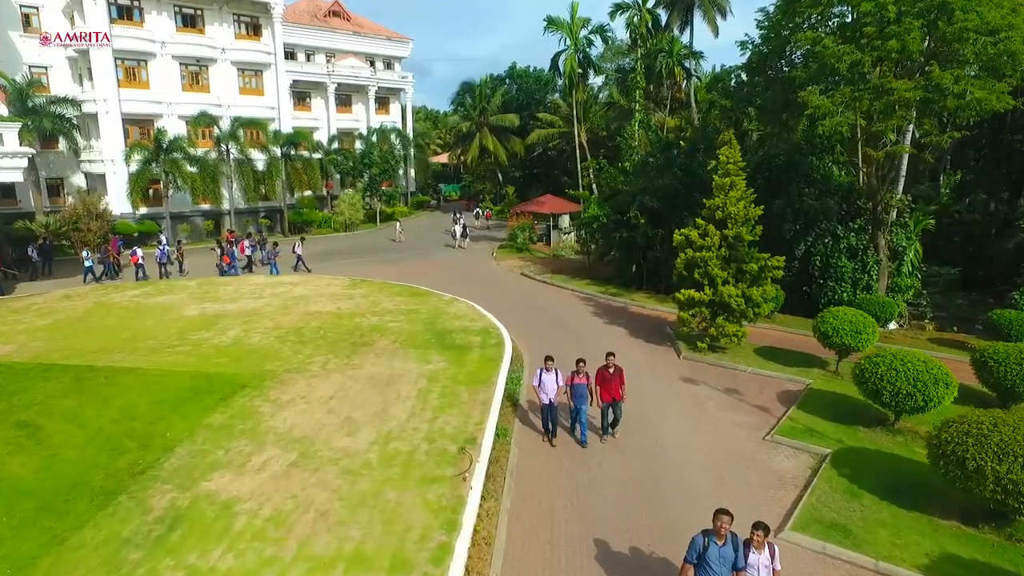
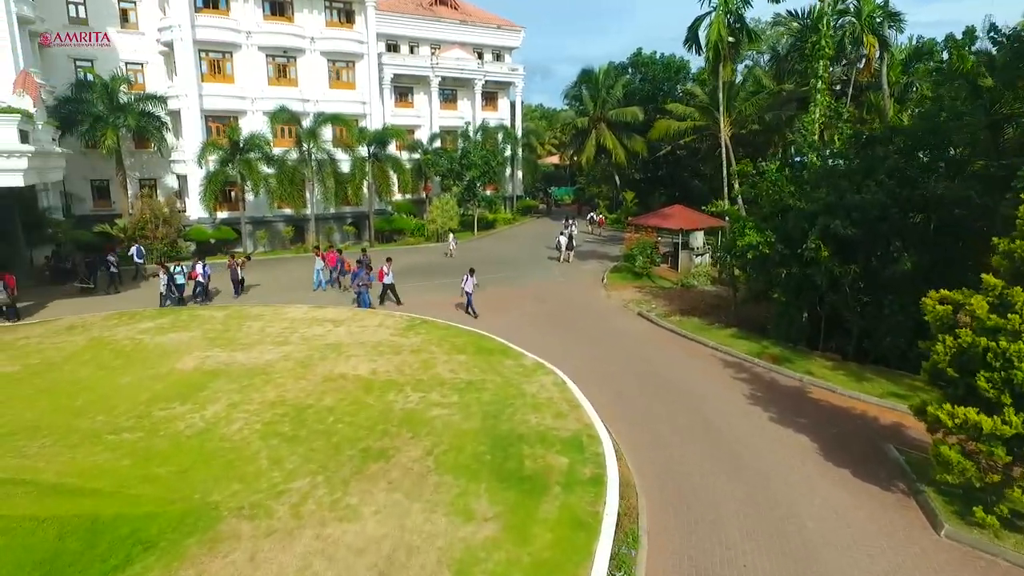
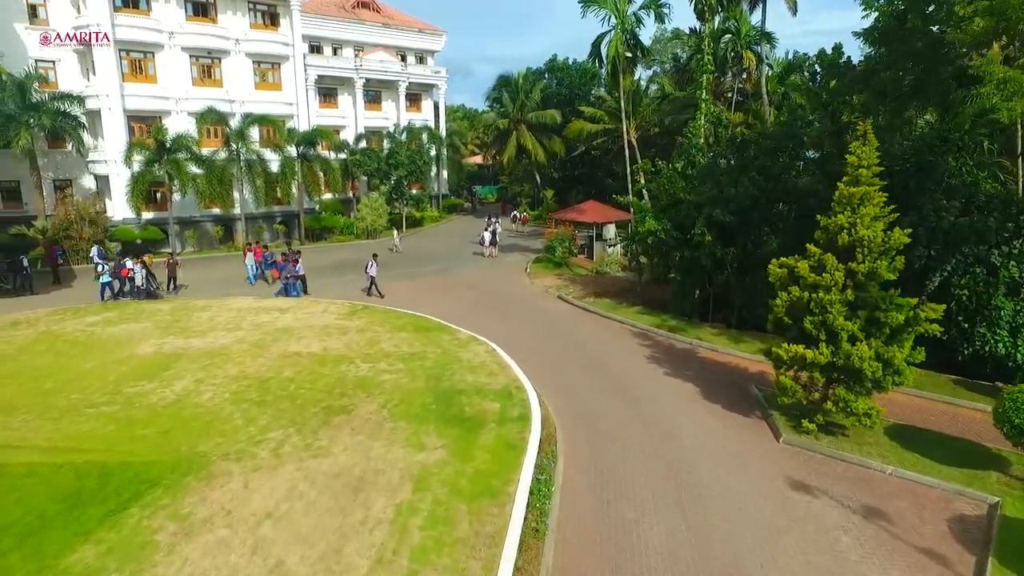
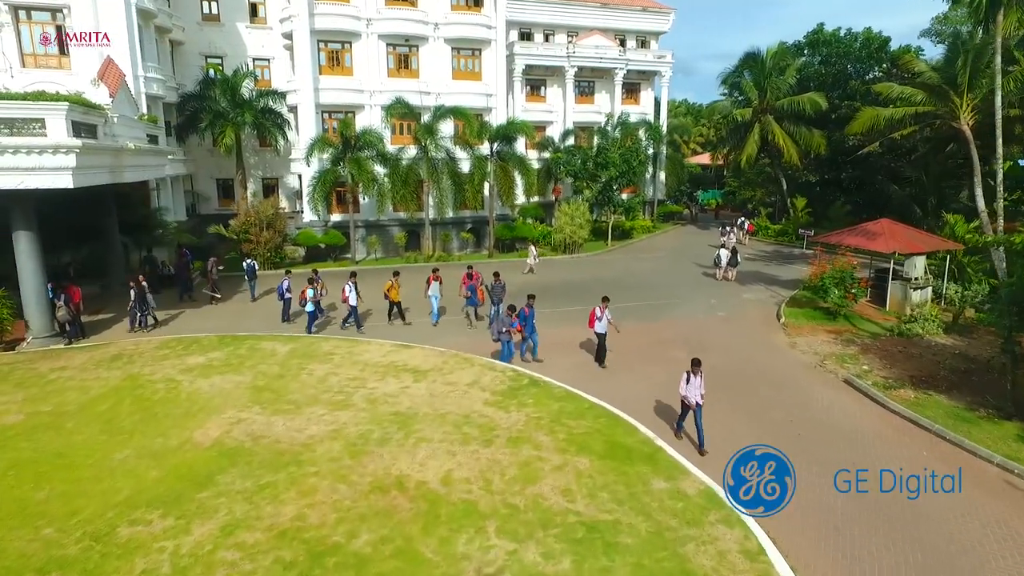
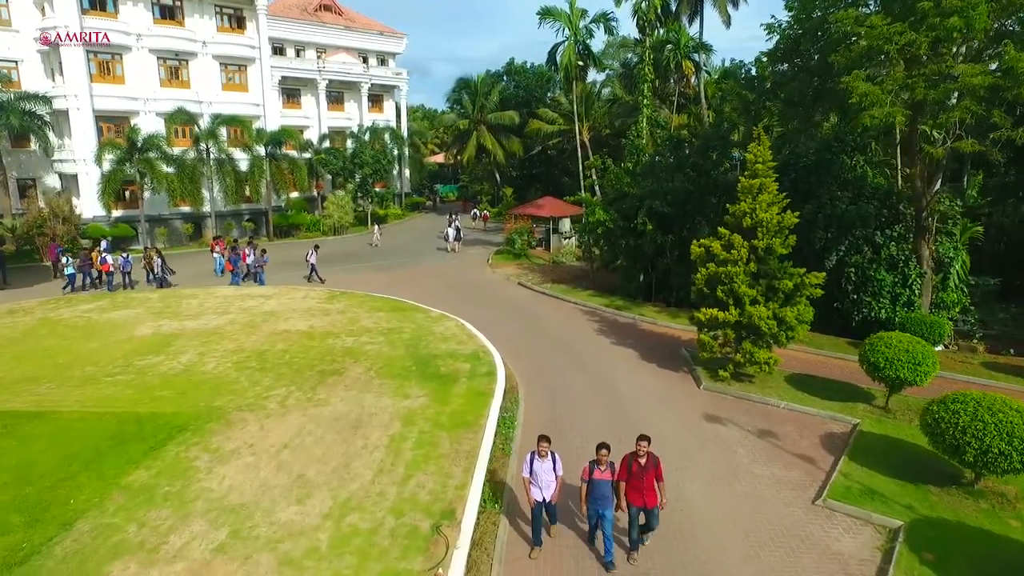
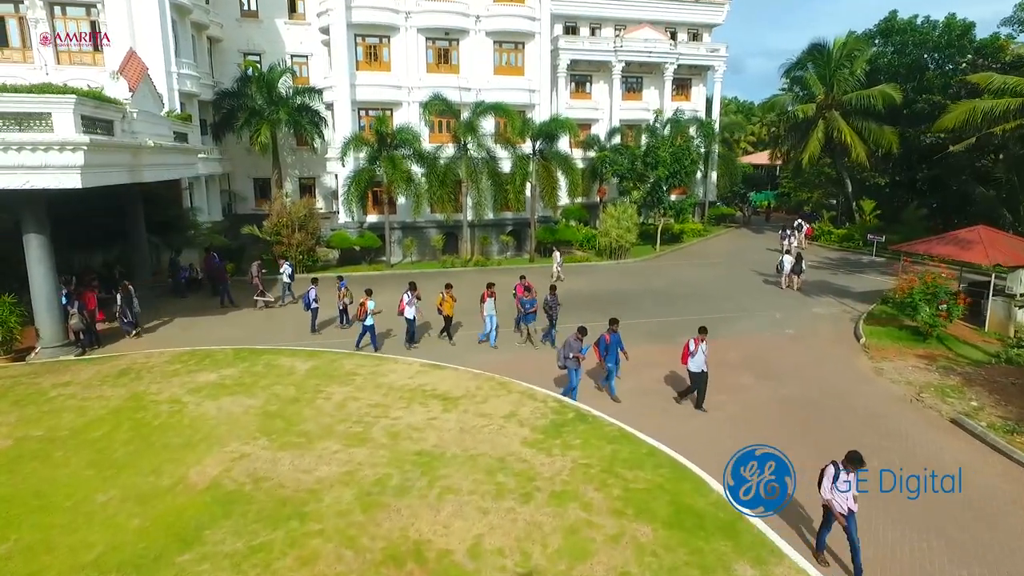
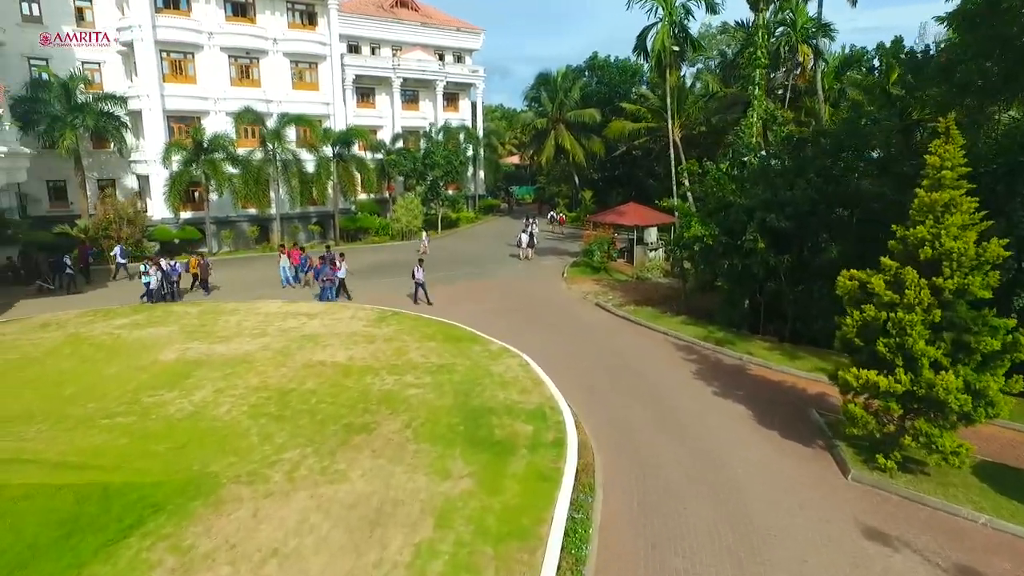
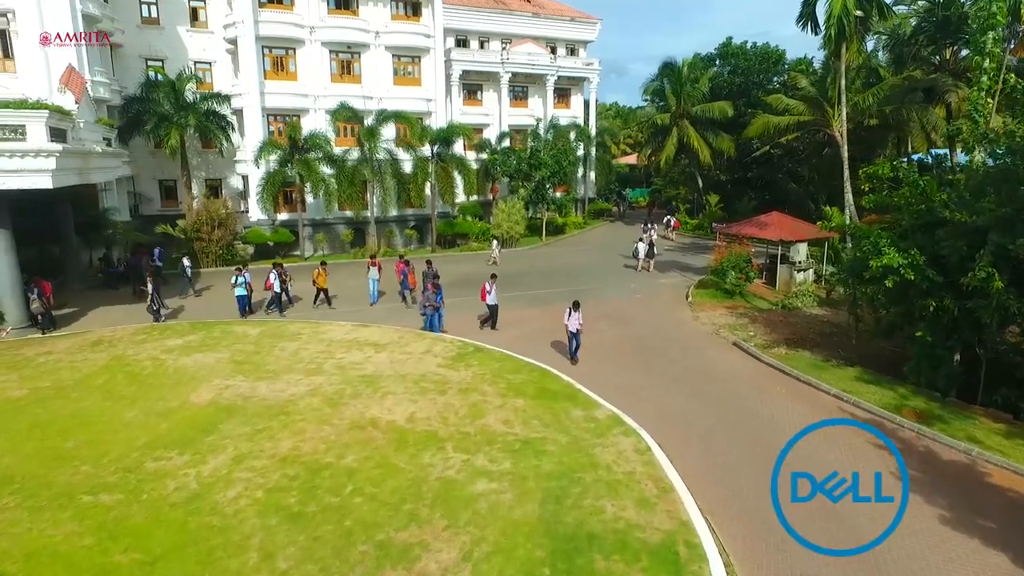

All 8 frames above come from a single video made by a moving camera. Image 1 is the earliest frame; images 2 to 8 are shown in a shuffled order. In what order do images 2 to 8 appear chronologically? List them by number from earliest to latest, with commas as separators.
5, 3, 7, 2, 8, 4, 6
